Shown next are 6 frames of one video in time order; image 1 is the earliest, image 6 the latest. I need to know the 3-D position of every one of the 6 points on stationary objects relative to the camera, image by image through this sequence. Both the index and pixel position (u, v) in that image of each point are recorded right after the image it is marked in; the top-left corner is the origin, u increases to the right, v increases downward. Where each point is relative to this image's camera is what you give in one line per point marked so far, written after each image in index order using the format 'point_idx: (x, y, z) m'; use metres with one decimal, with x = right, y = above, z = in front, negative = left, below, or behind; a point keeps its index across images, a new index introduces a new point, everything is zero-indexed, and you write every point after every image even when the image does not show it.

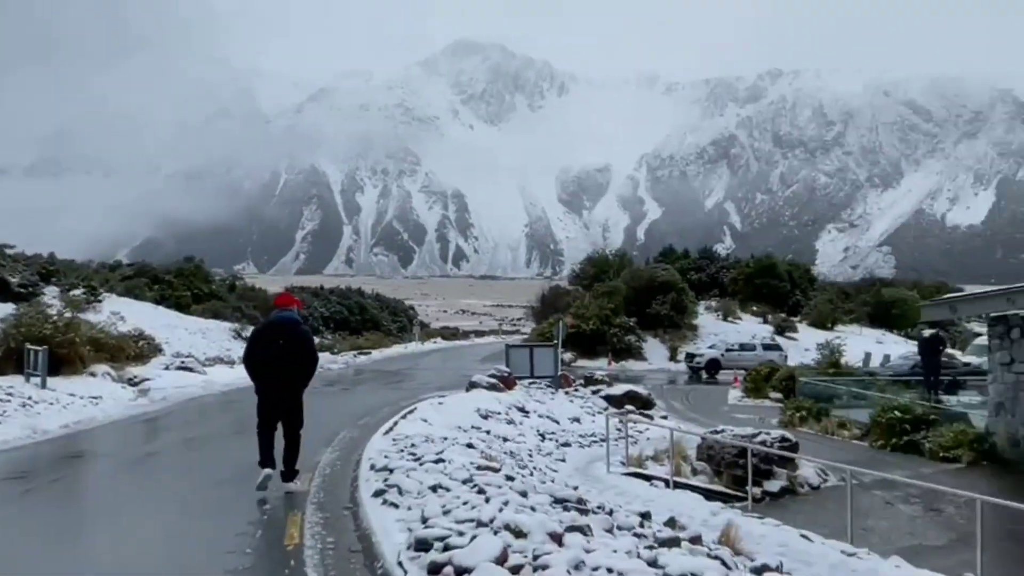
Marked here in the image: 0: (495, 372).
0: (-0.4, -1.7, +18.3) m
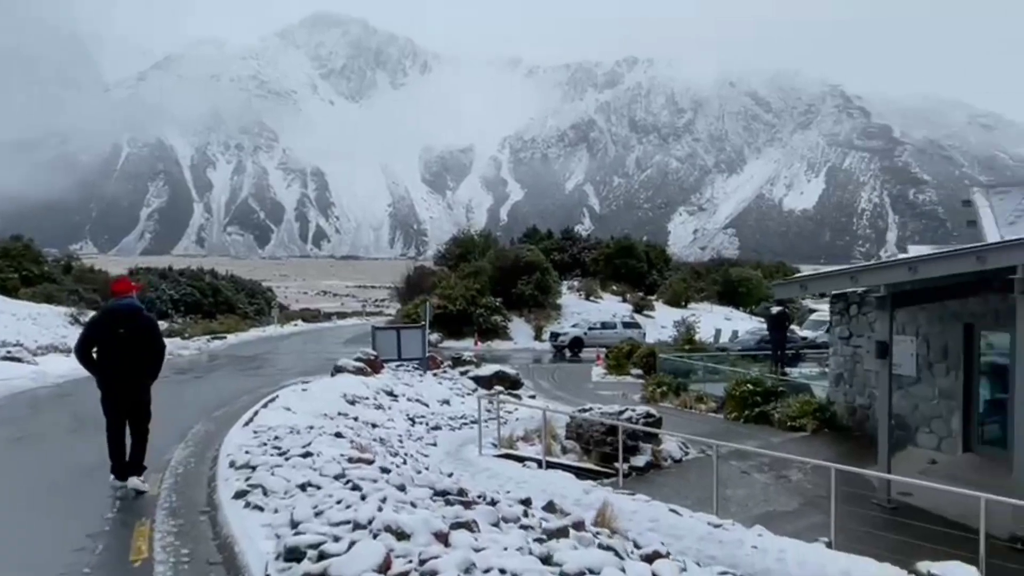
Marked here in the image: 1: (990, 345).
0: (-2.9, -1.3, +17.9) m
1: (+7.3, -0.8, +14.4) m
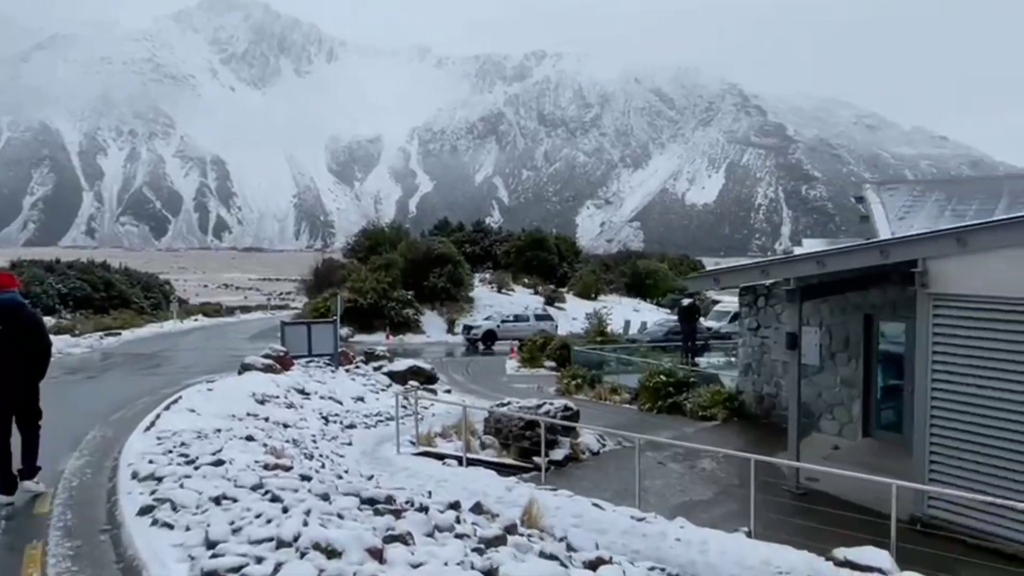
0: (-4.5, -1.2, +17.5) m
1: (+6.0, -0.7, +14.9) m
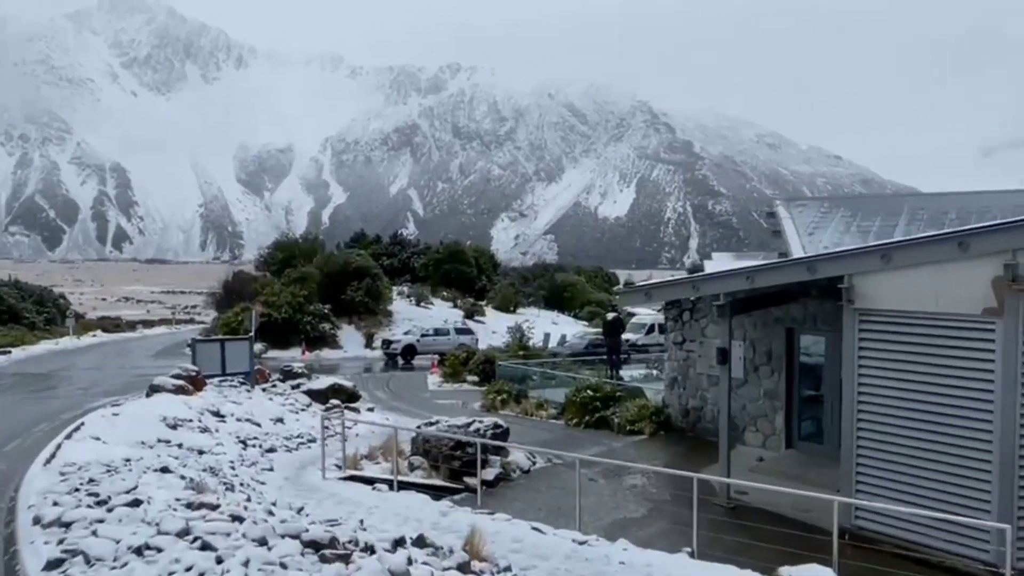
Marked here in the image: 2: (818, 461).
0: (-5.9, -1.5, +16.7) m
1: (+4.8, -0.9, +15.1) m
2: (+4.8, -2.7, +14.6) m
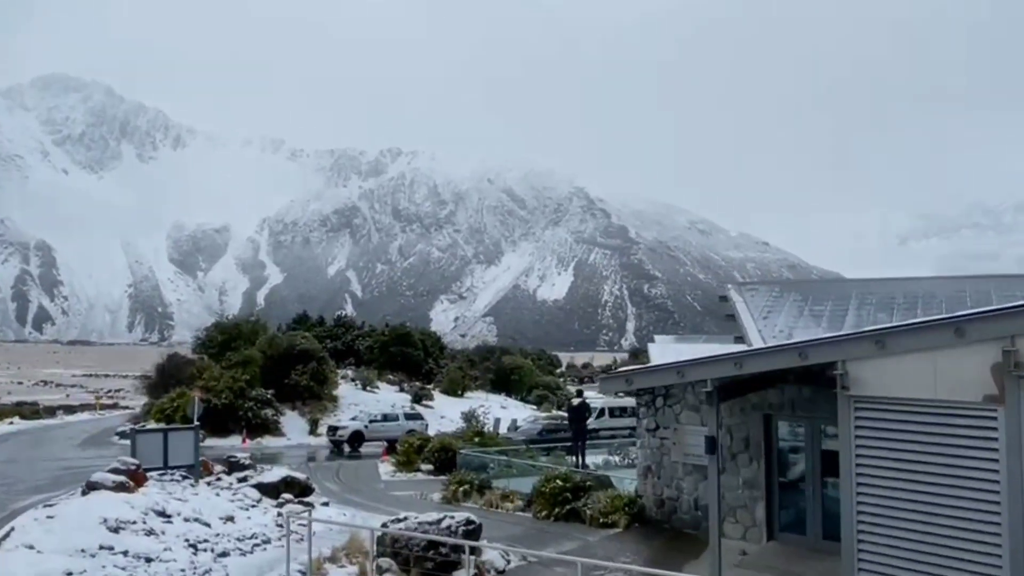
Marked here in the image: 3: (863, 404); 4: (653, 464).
0: (-6.5, -2.9, +15.4) m
1: (+4.4, -2.3, +14.7) m
2: (+4.4, -4.0, +14.0) m
3: (+4.1, -1.3, +10.9) m
4: (+2.5, -3.1, +16.4) m
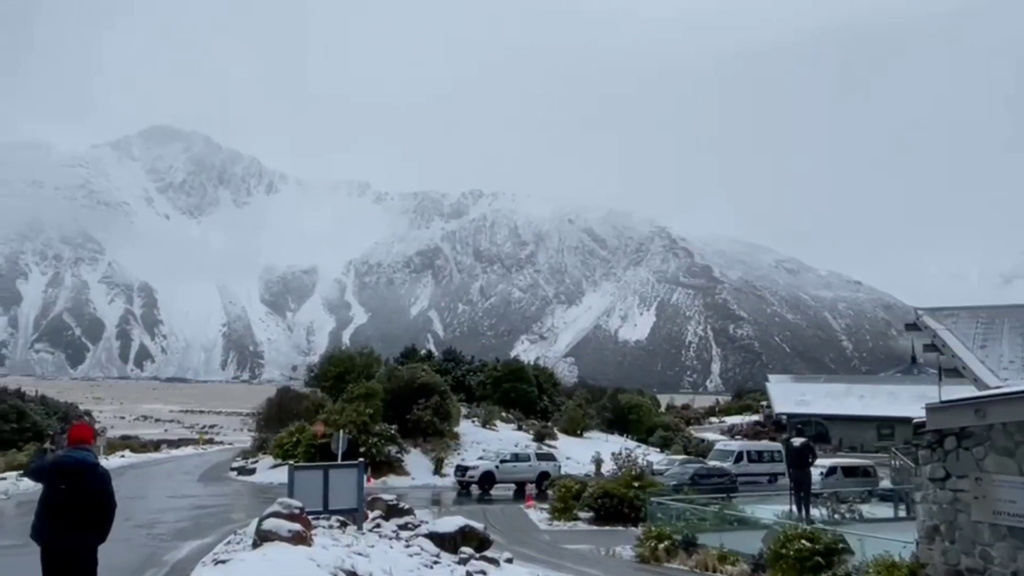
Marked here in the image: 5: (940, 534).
0: (-3.1, -3.0, +12.6) m
1: (+7.6, -2.3, +10.9) m
2: (+7.5, -4.0, +10.1) m
3: (+7.0, -1.2, +7.2) m
4: (+5.8, -3.2, +12.7) m
5: (+5.8, -3.4, +12.8) m
